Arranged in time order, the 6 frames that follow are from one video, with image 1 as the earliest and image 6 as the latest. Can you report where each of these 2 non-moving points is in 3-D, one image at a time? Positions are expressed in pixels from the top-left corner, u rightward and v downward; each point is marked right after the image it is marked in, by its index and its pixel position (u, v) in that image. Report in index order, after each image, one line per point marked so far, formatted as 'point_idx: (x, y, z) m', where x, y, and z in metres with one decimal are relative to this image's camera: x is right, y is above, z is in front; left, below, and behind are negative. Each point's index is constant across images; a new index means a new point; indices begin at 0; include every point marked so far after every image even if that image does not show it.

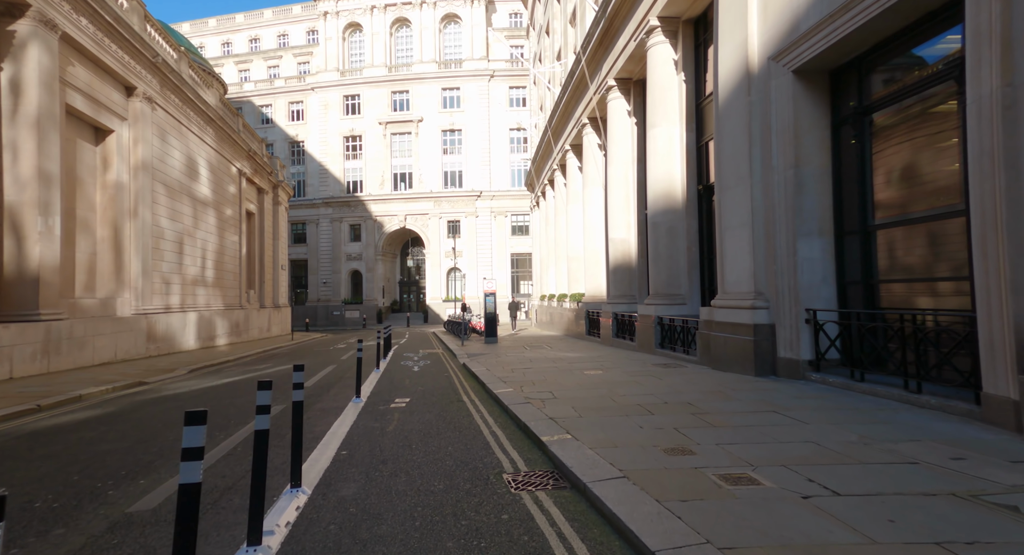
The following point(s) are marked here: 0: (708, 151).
0: (+5.7, +3.7, +13.2) m
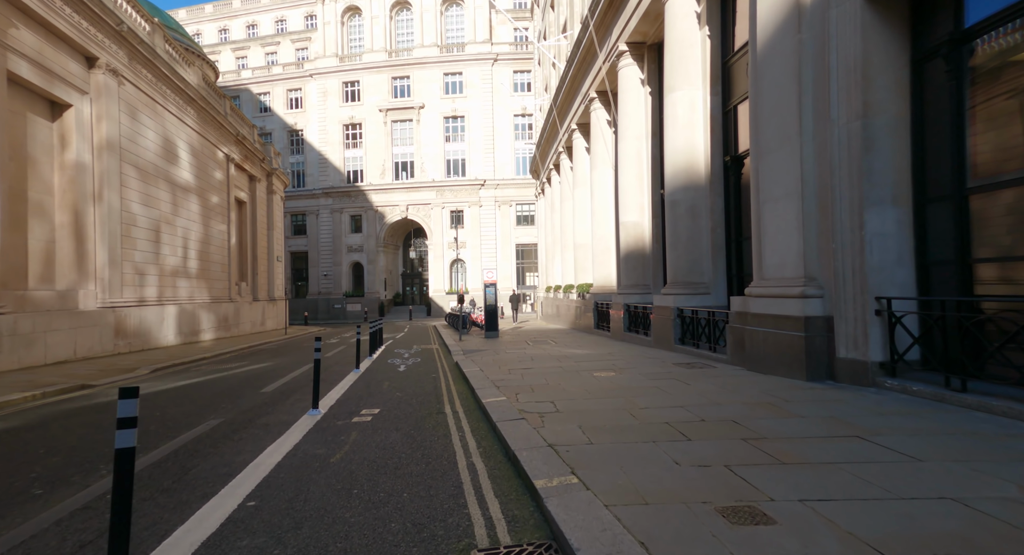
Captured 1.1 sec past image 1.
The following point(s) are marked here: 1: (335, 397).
0: (+5.6, +4.0, +11.4) m
1: (-3.0, -2.1, +7.8) m
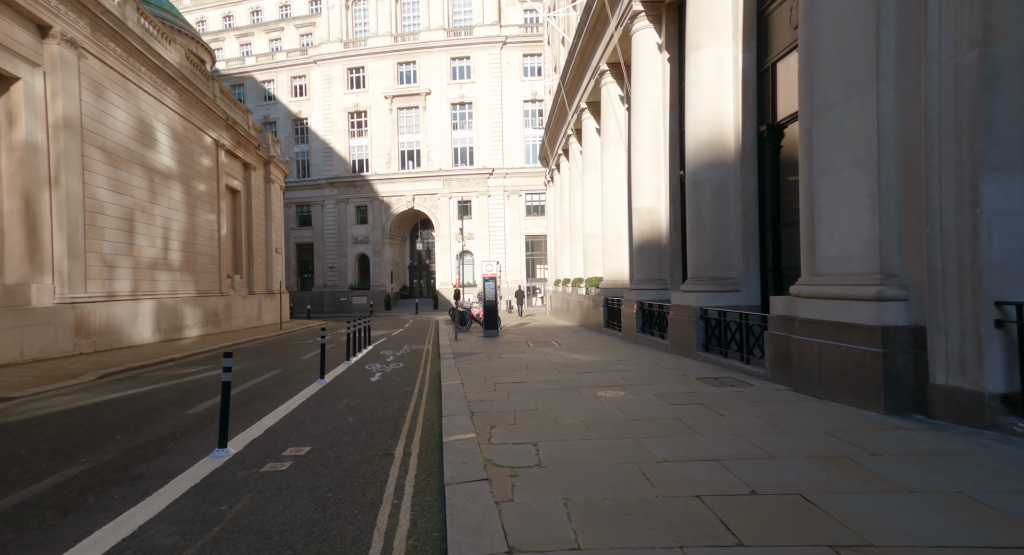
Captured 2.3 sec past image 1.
0: (+5.5, +4.2, +9.4) m
1: (-3.3, -2.0, +6.2) m
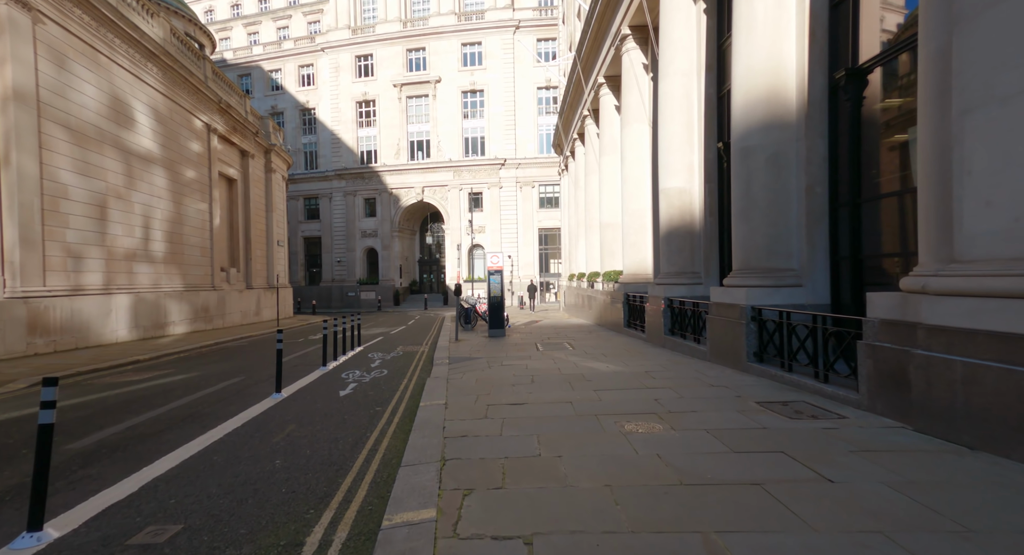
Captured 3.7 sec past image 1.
0: (+5.5, +4.3, +7.3) m
1: (-3.4, -1.8, +4.3) m
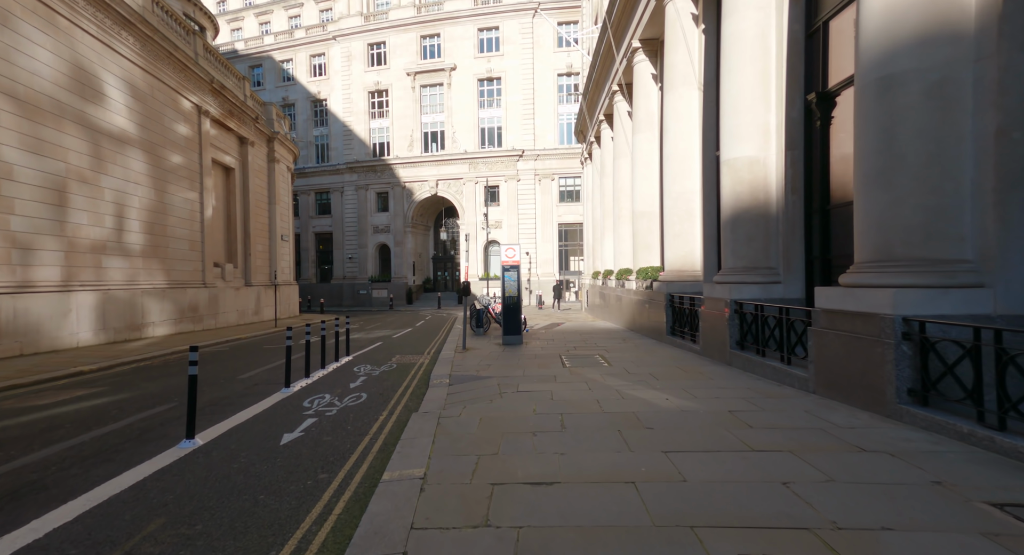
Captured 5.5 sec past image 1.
0: (+5.7, +4.3, +4.4) m
1: (-3.3, -1.8, +1.9) m
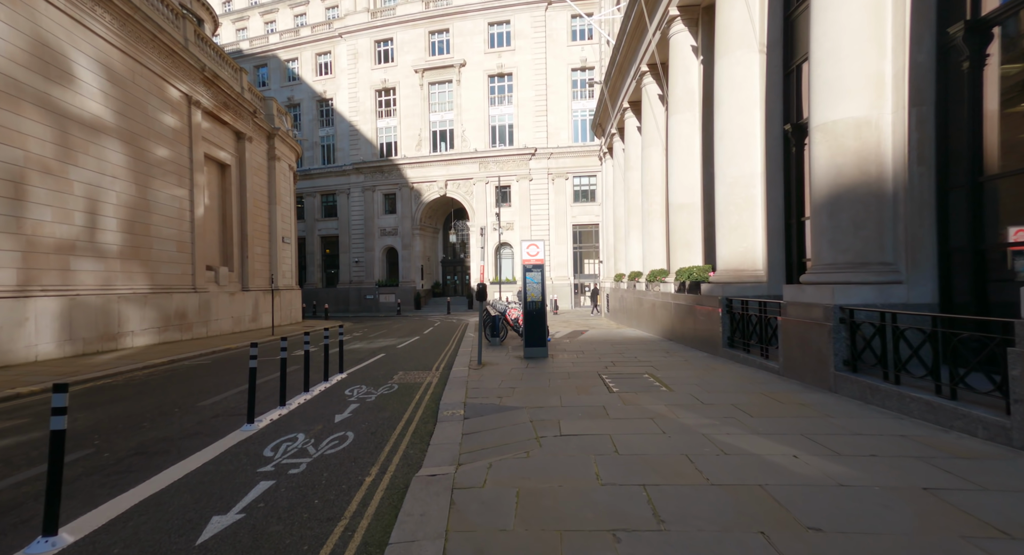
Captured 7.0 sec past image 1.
0: (+6.1, +4.4, +2.3) m
1: (-2.9, -1.7, -0.1) m
